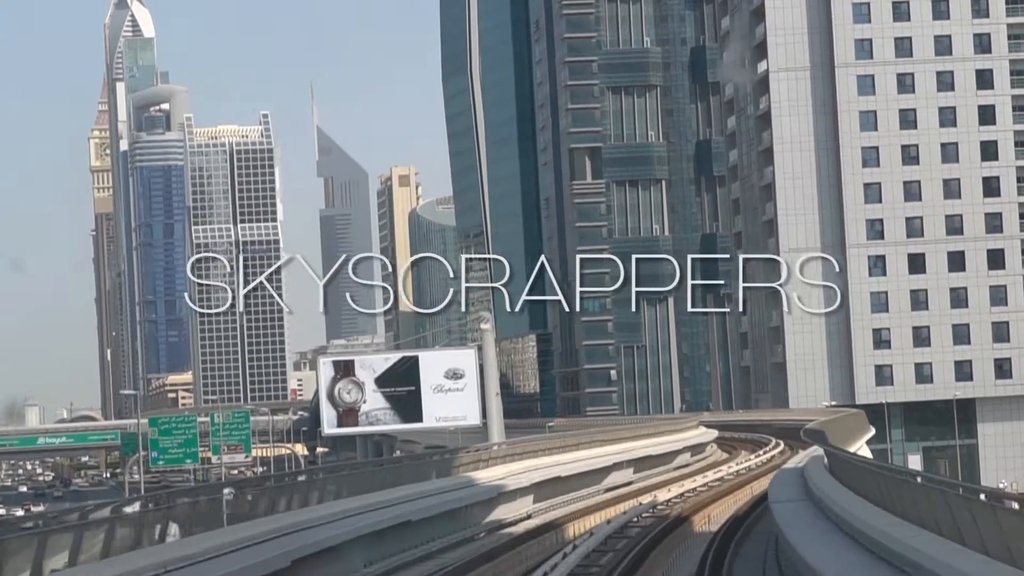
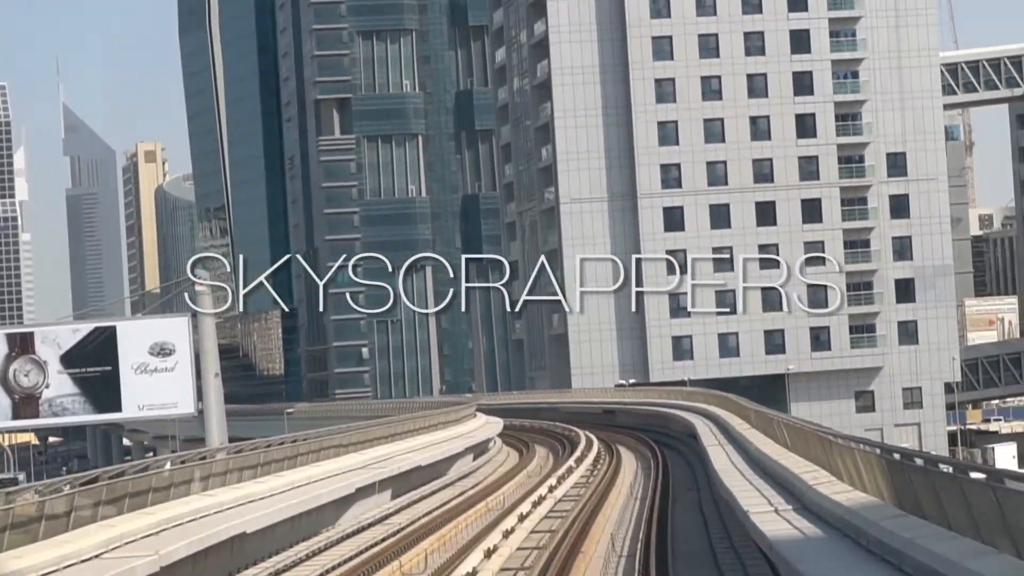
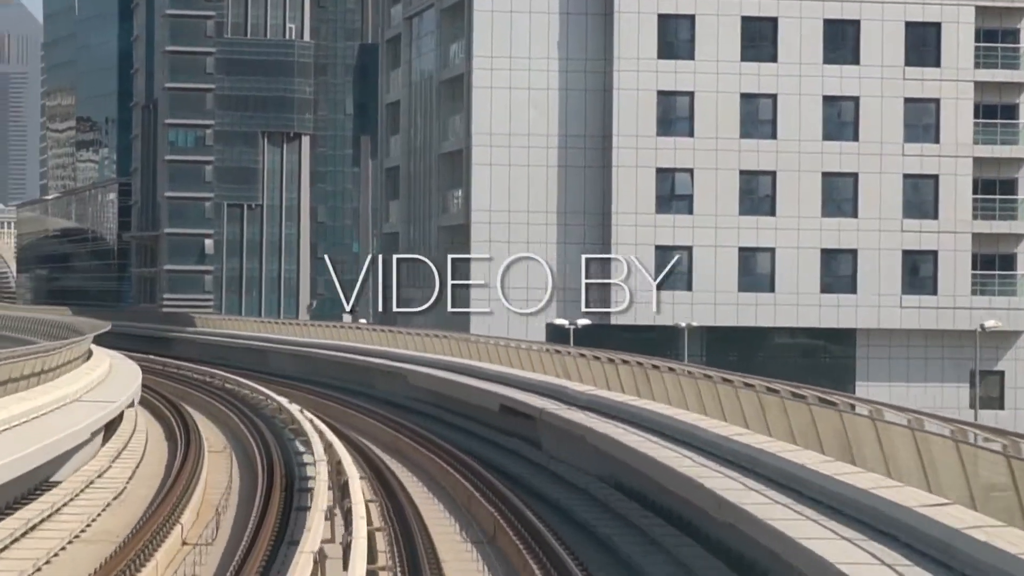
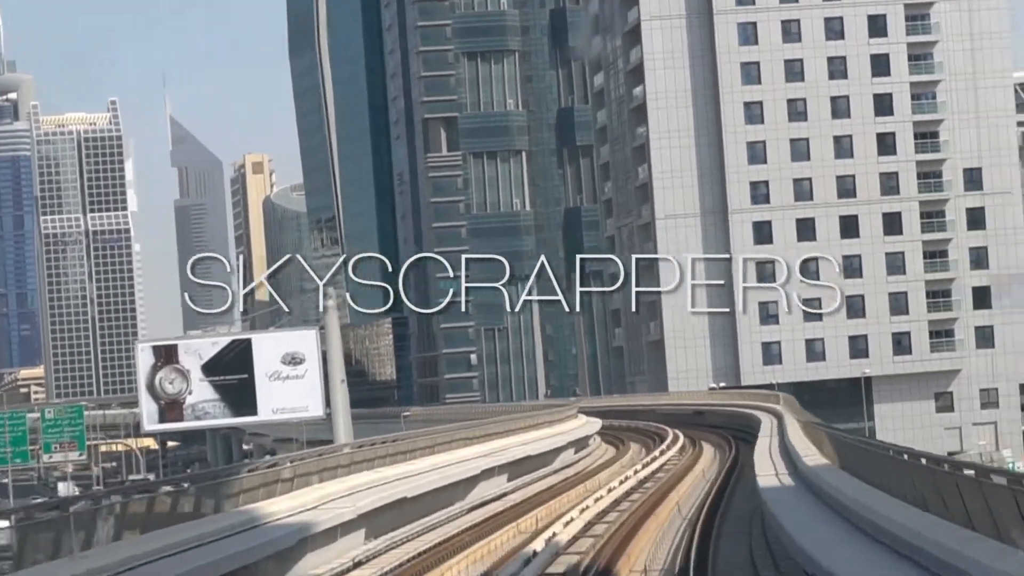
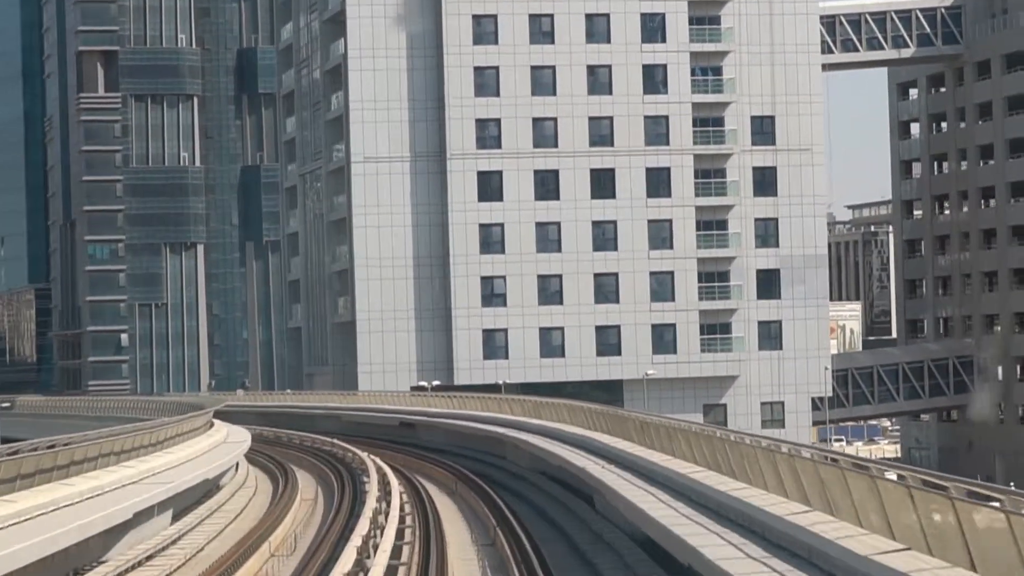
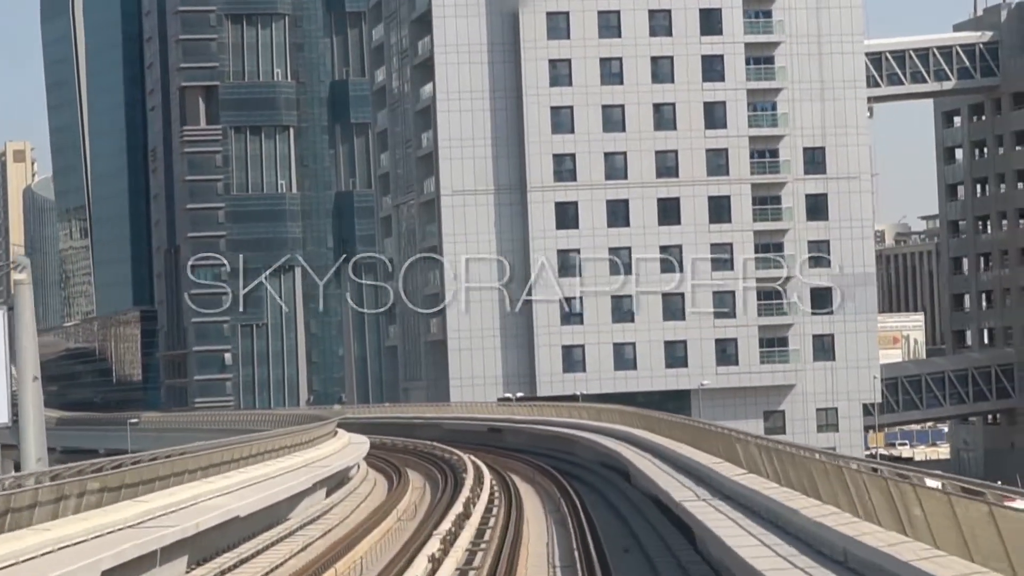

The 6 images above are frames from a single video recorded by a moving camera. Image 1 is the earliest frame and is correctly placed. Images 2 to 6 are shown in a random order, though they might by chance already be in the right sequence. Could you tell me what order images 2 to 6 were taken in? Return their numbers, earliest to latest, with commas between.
4, 2, 6, 5, 3
